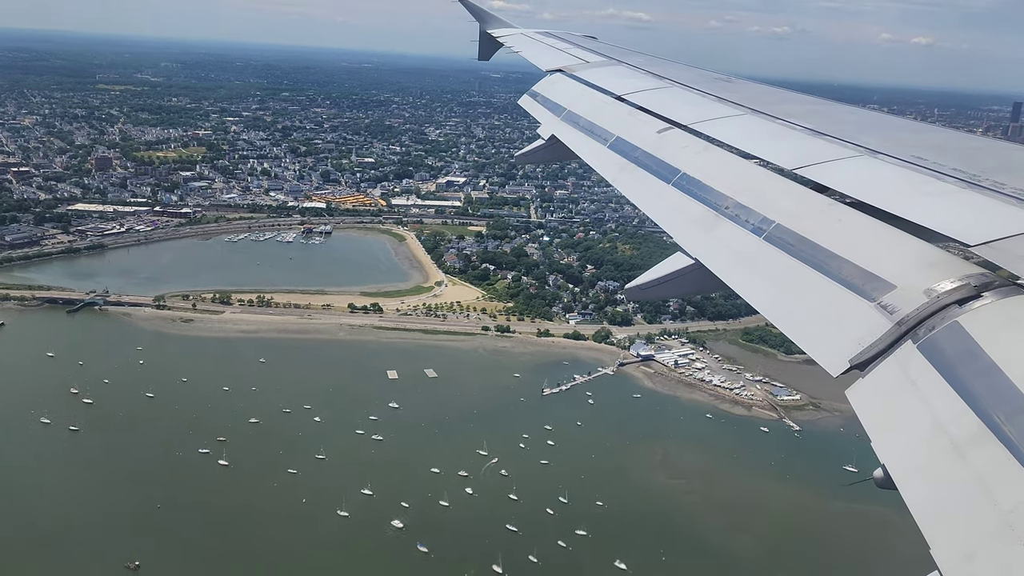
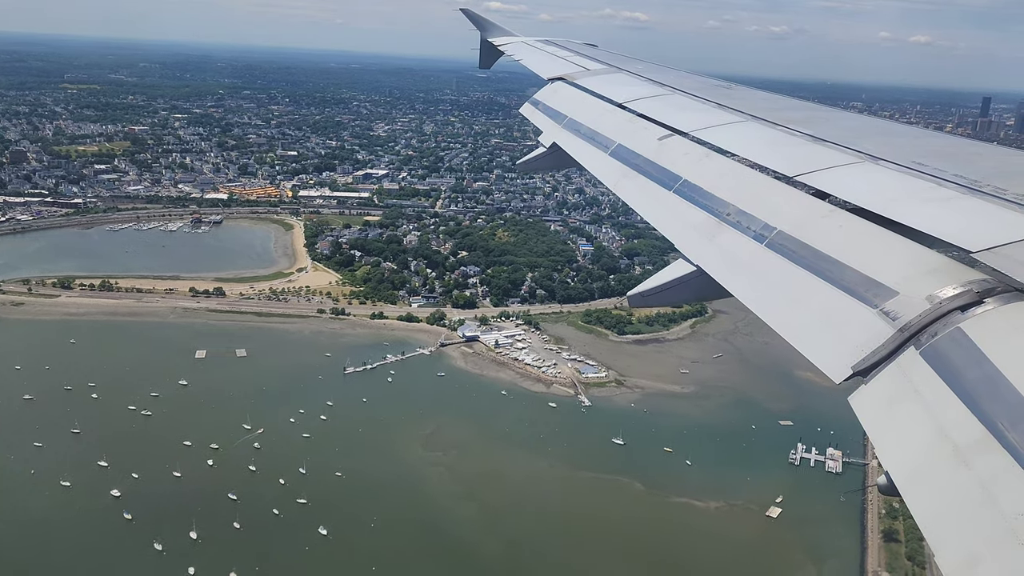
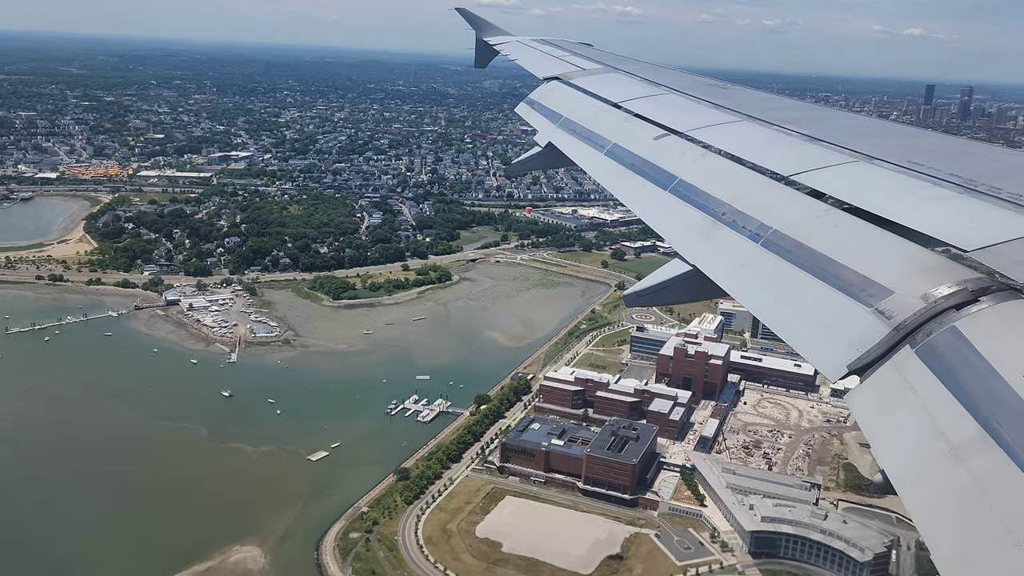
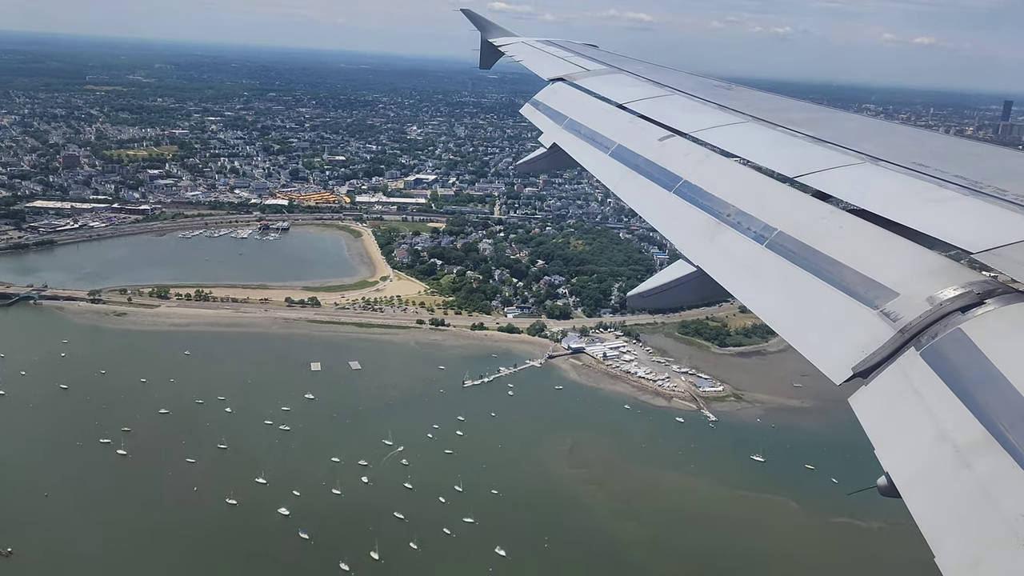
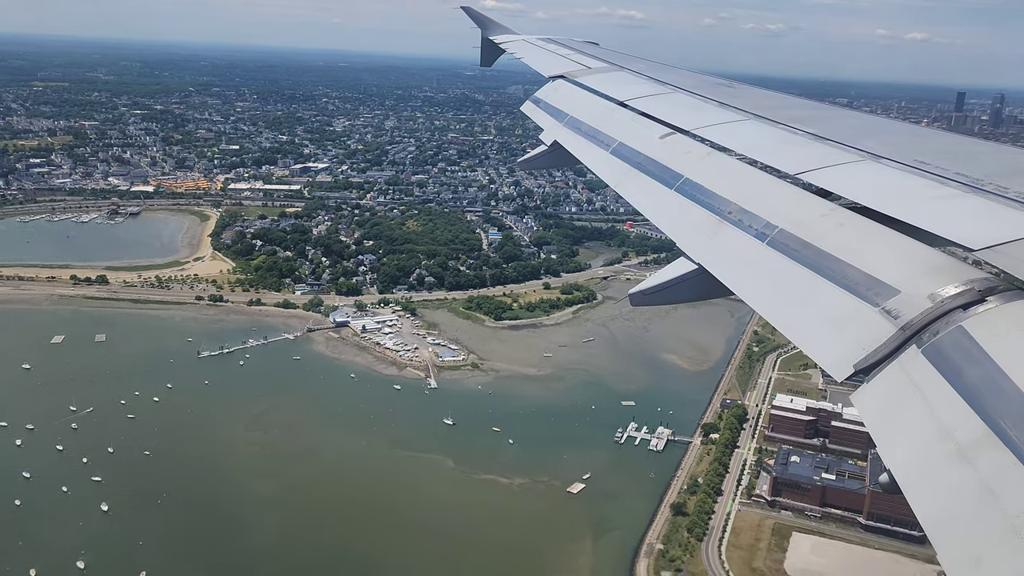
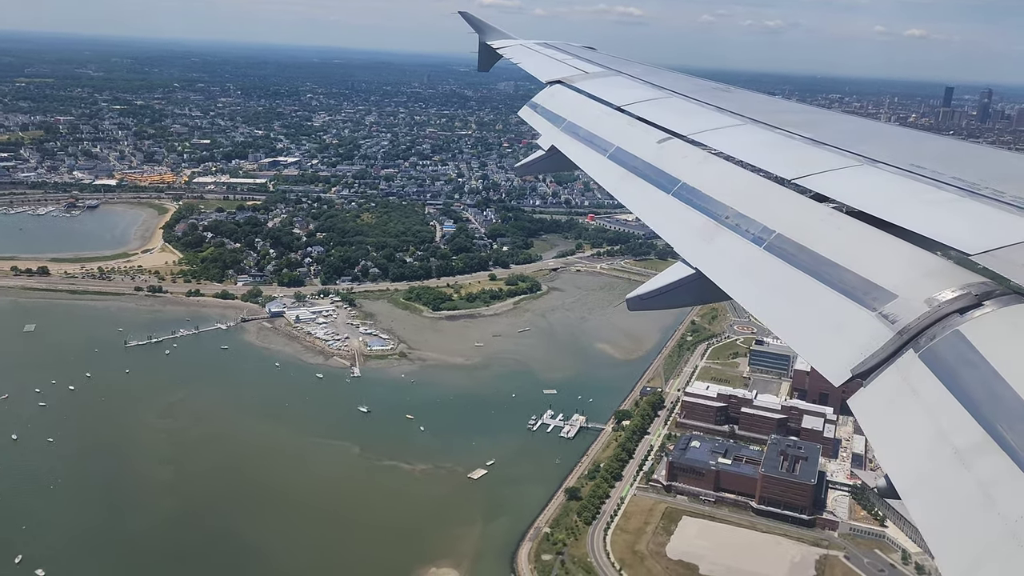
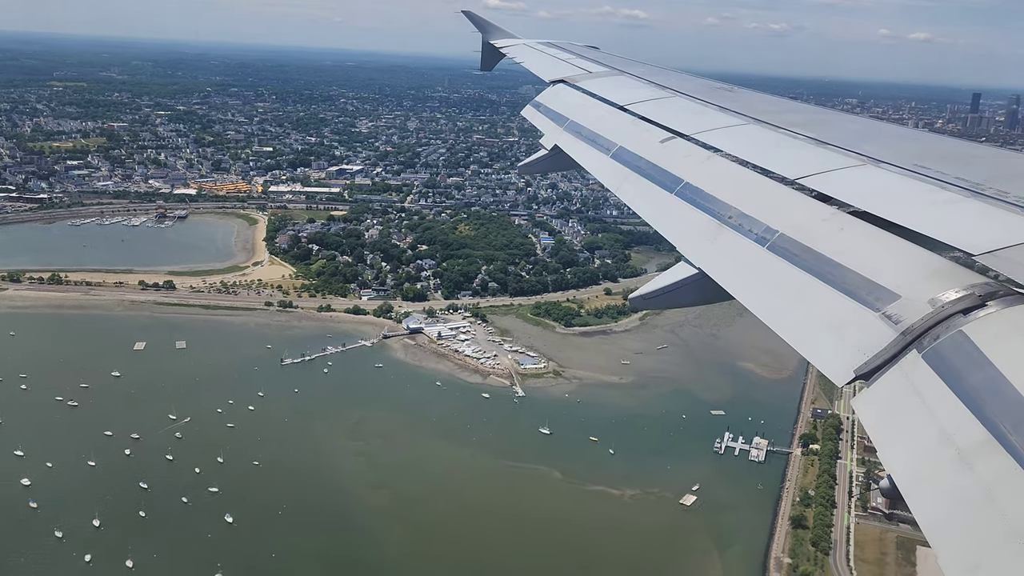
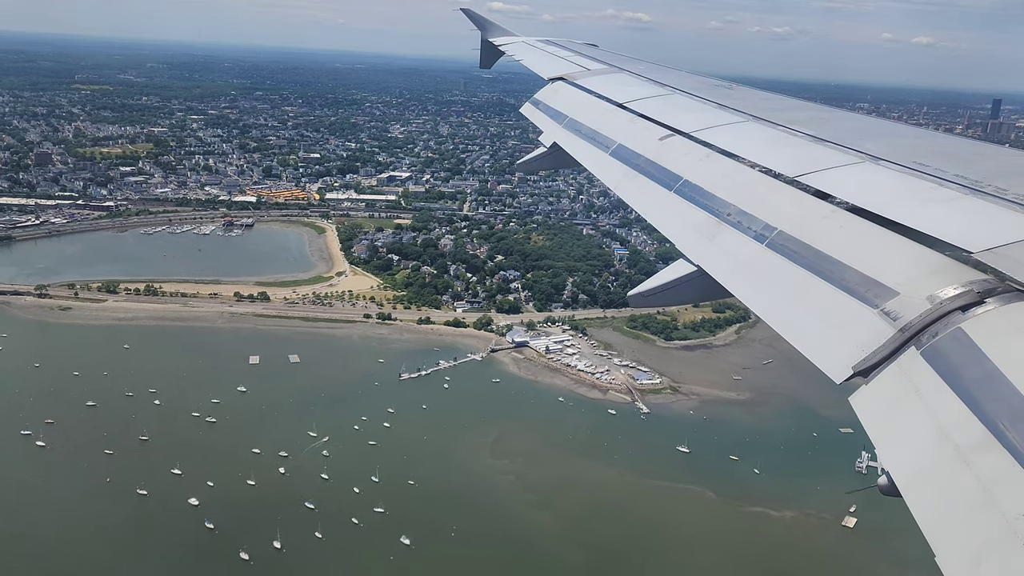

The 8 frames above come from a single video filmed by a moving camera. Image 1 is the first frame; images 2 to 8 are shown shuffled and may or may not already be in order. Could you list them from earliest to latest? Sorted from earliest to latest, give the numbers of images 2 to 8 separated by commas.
4, 8, 2, 7, 5, 6, 3
